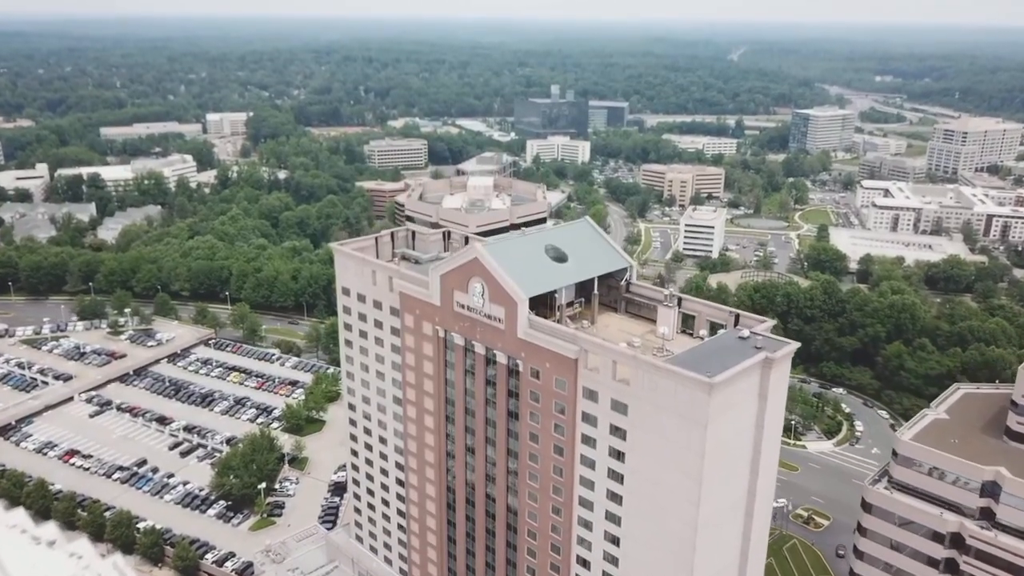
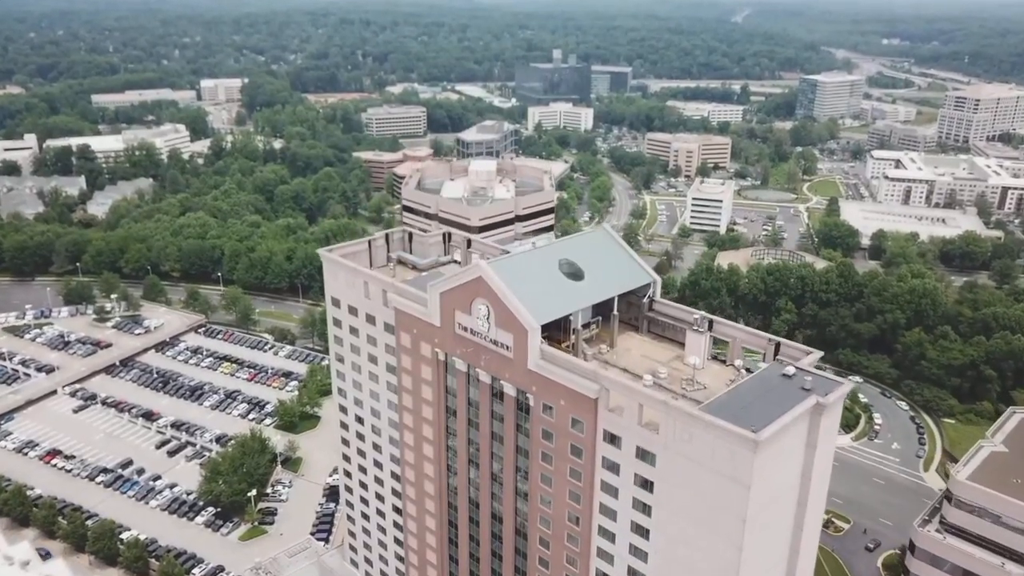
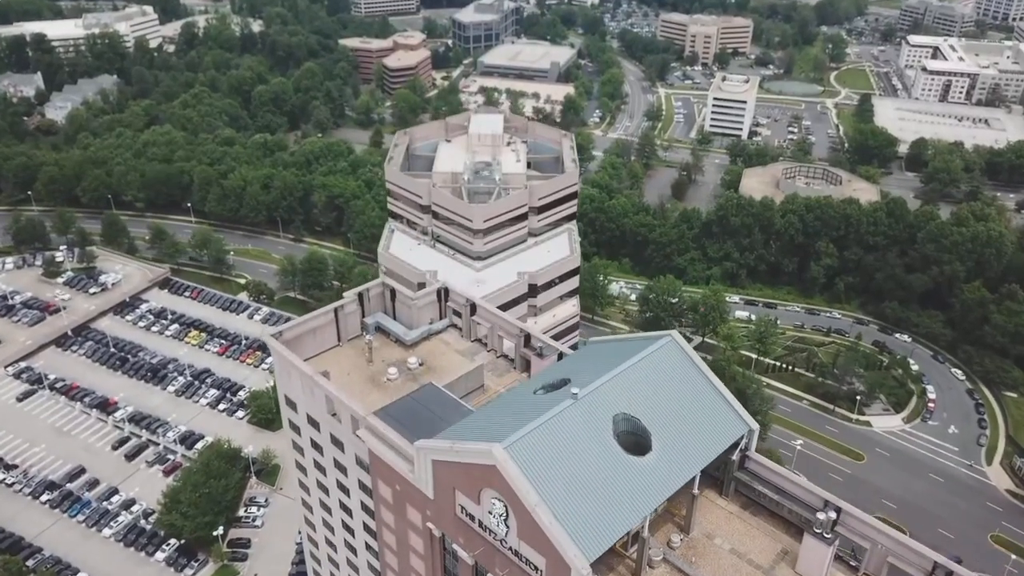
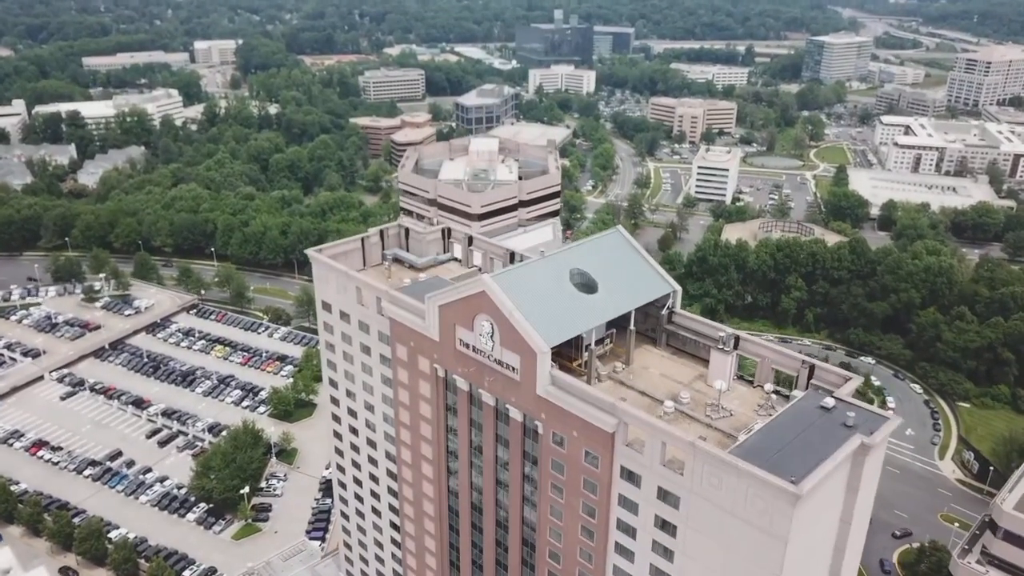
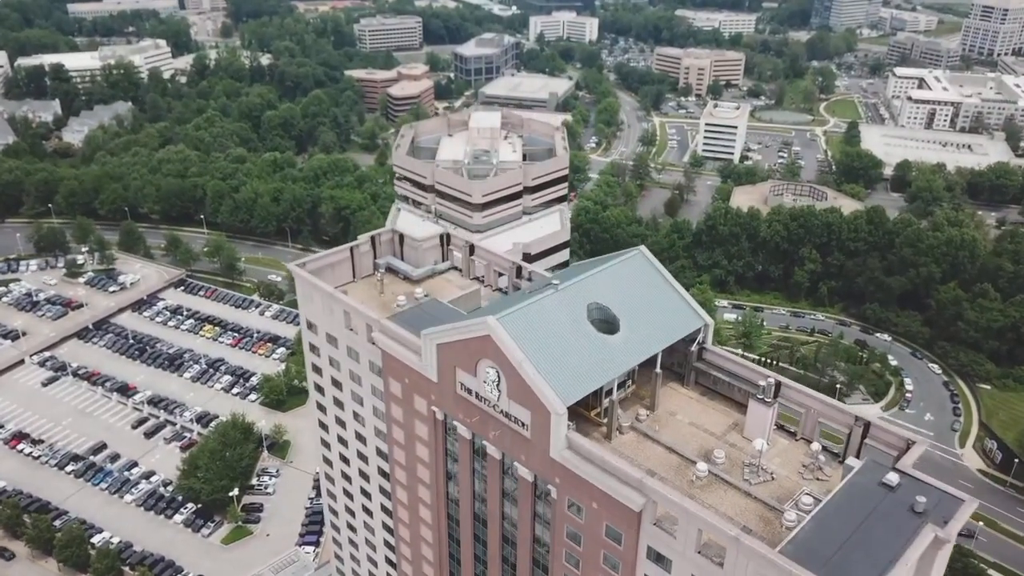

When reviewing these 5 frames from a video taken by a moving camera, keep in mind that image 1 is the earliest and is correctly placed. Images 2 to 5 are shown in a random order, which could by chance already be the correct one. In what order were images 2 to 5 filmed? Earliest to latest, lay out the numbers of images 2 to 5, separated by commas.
2, 4, 5, 3
